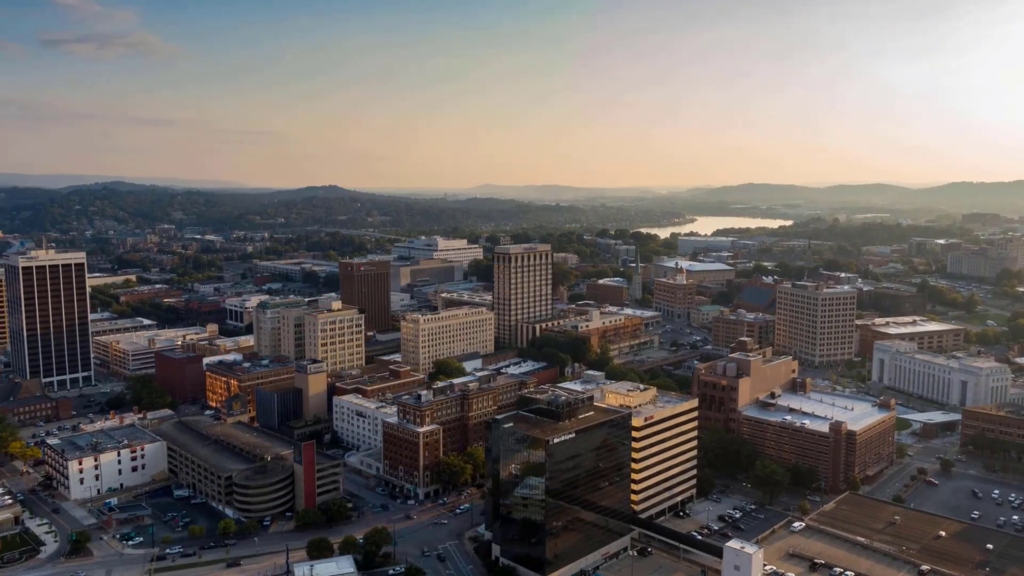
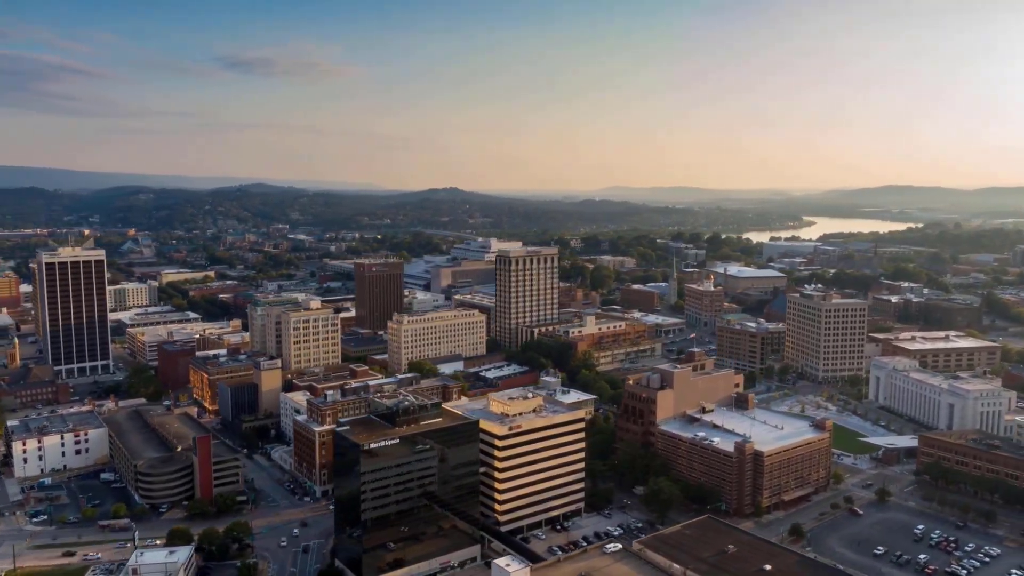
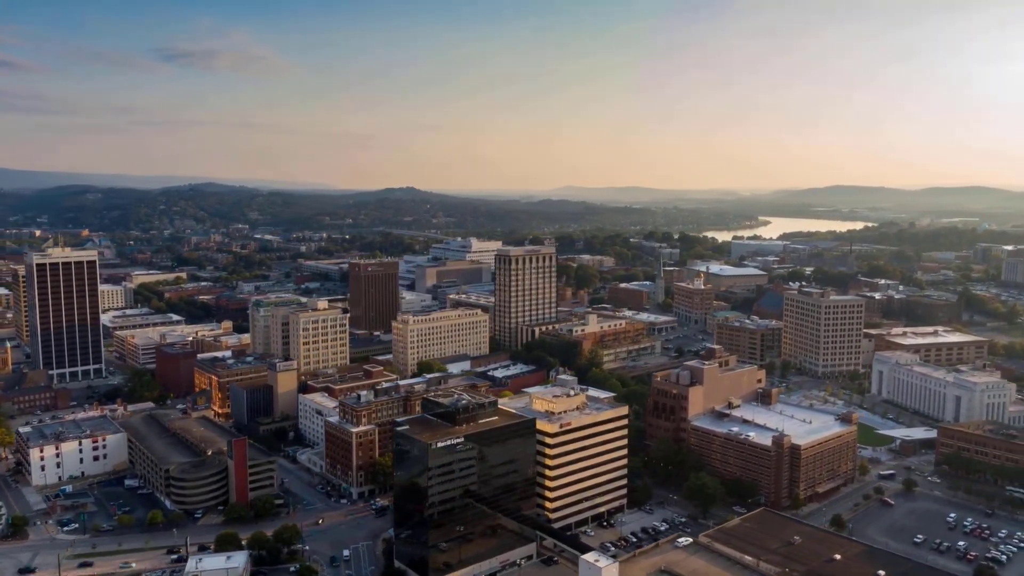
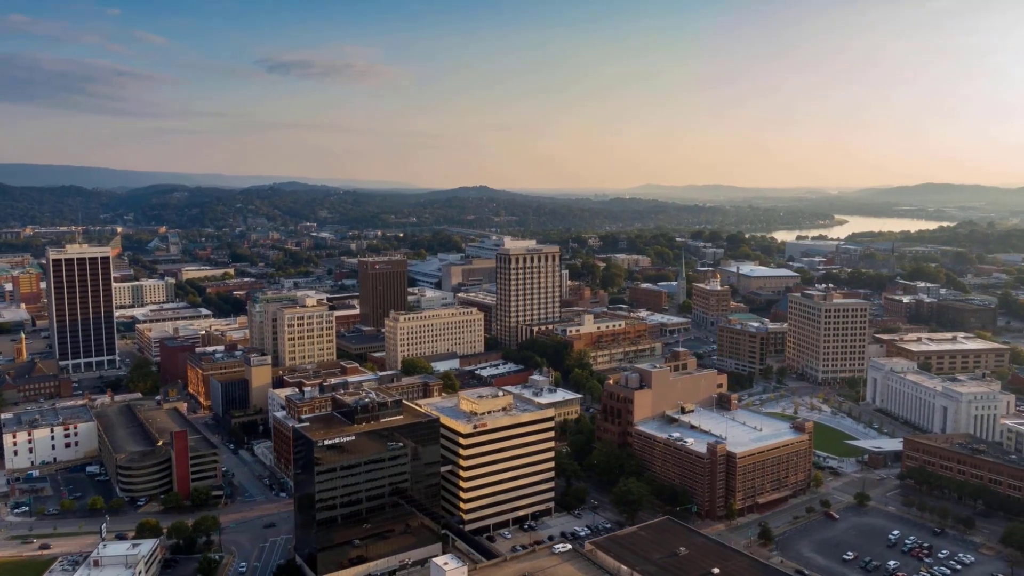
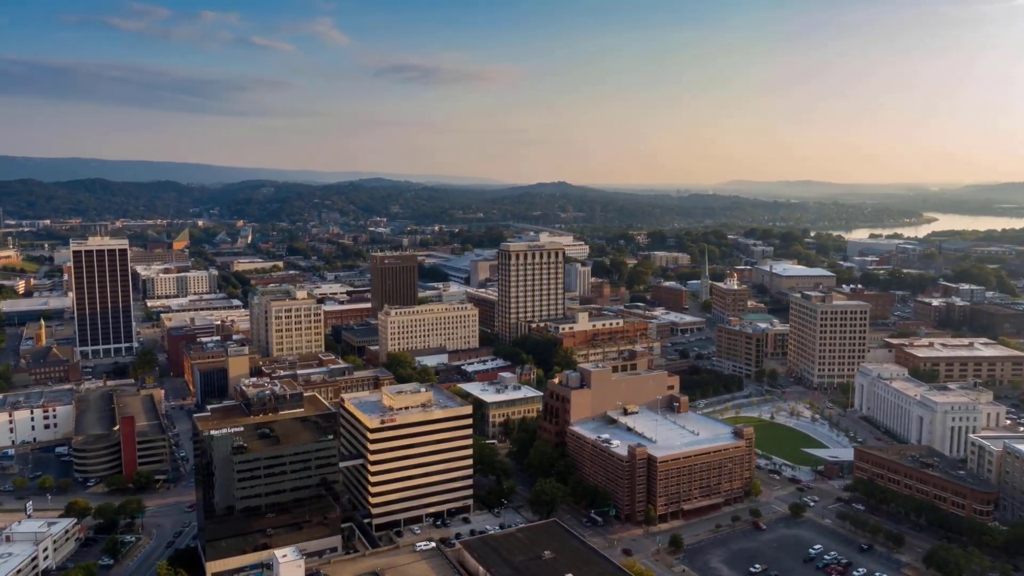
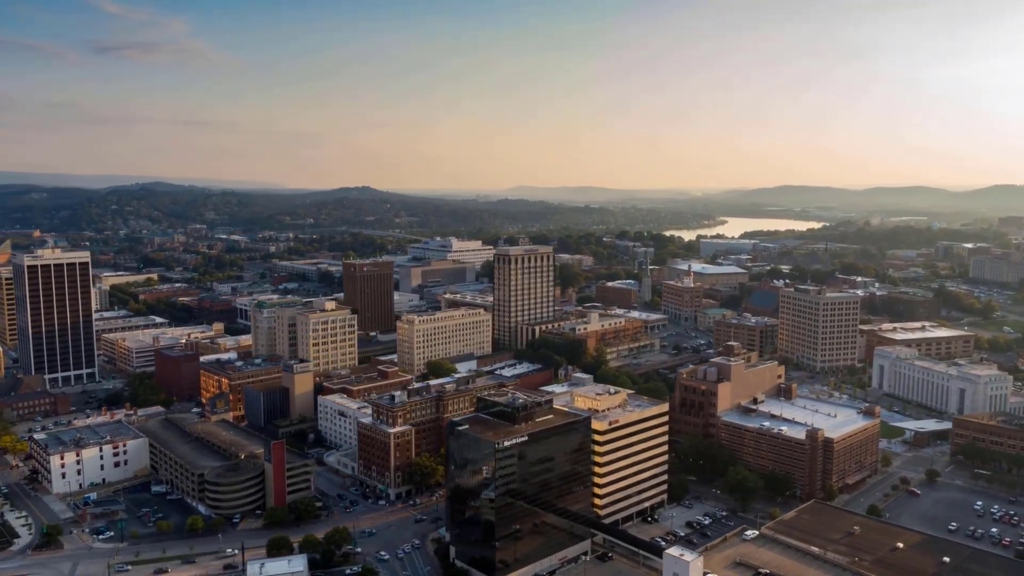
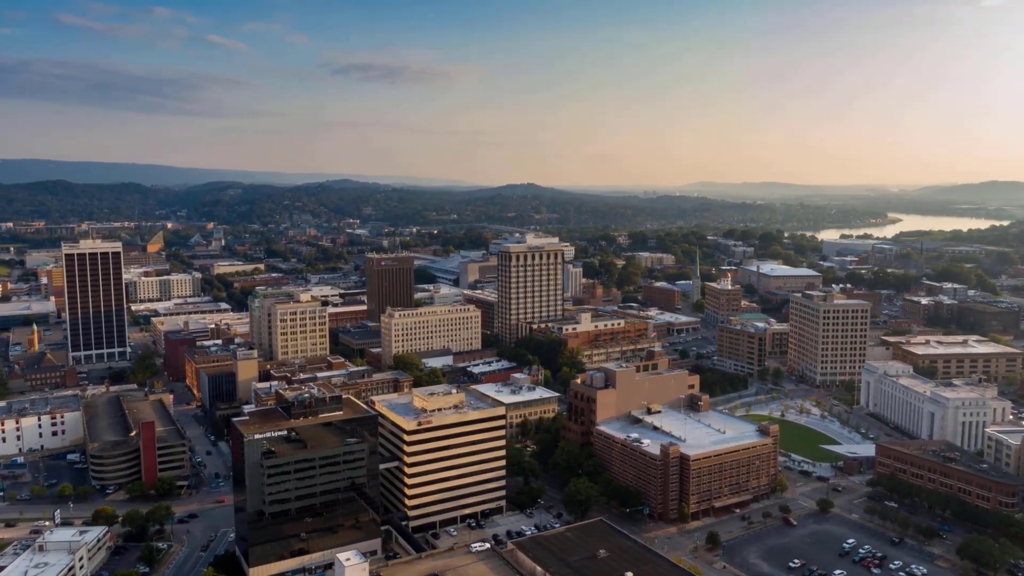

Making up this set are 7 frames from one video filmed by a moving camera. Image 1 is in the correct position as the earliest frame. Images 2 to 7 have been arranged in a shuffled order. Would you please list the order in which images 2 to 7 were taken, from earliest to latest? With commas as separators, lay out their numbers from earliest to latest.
6, 3, 2, 4, 7, 5
